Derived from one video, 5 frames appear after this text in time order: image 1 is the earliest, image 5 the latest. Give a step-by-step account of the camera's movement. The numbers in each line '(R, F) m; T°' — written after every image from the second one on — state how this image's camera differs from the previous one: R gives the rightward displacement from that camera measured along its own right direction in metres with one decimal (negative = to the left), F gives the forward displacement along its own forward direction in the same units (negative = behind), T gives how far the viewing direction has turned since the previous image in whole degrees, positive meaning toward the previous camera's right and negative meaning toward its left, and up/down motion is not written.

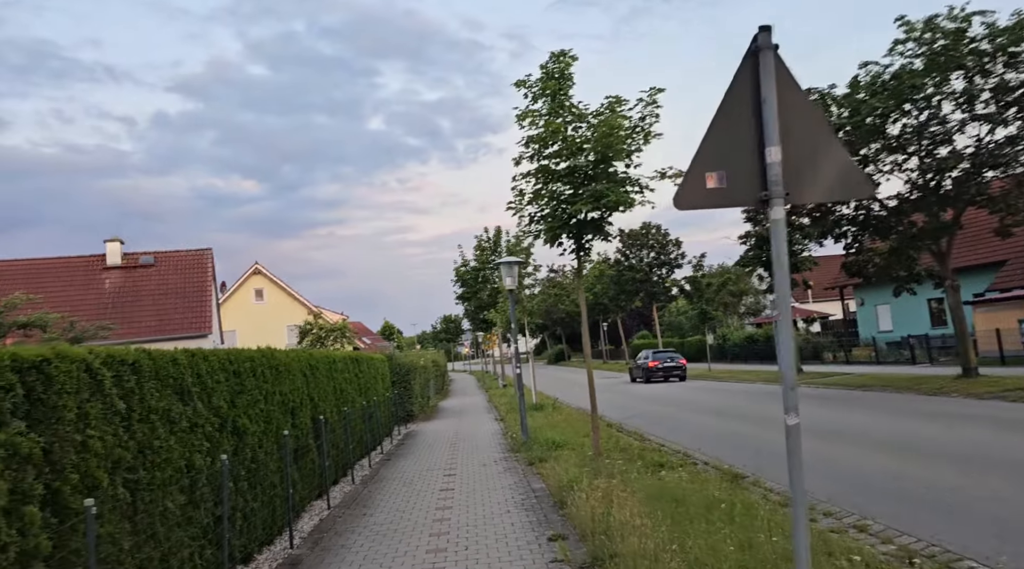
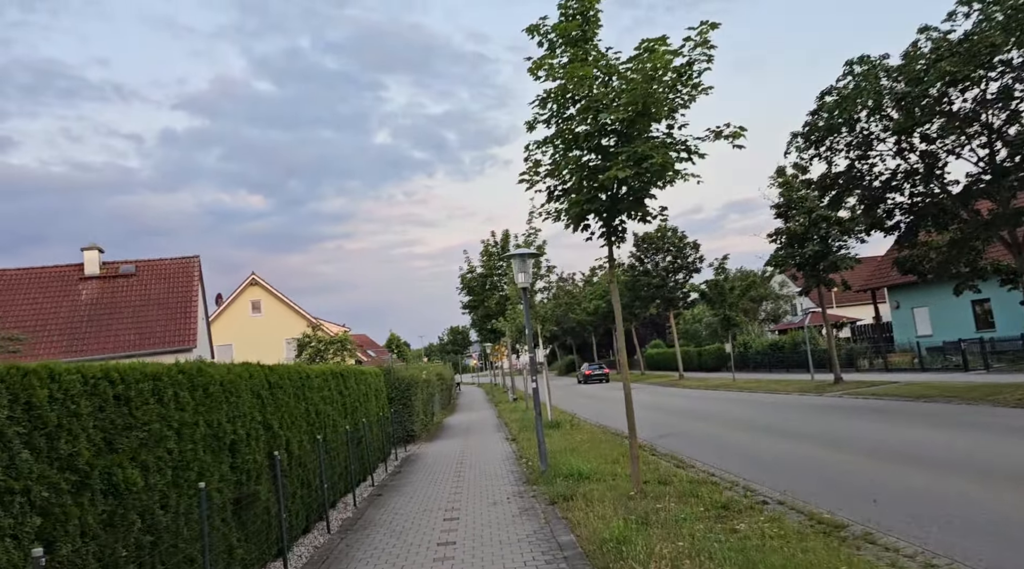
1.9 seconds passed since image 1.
(-0.1, +2.3) m; -1°
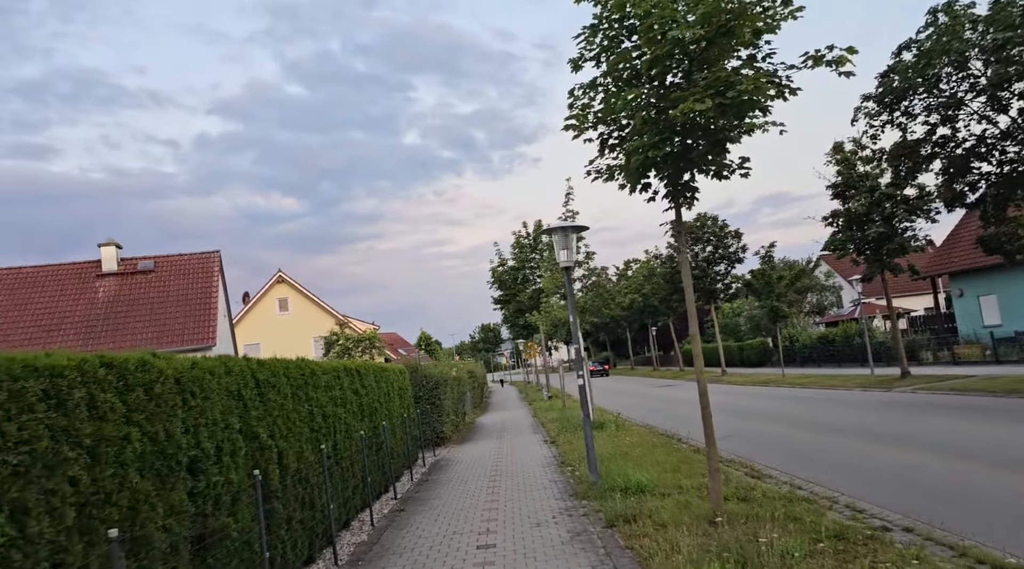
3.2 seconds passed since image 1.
(-0.1, +1.7) m; -2°
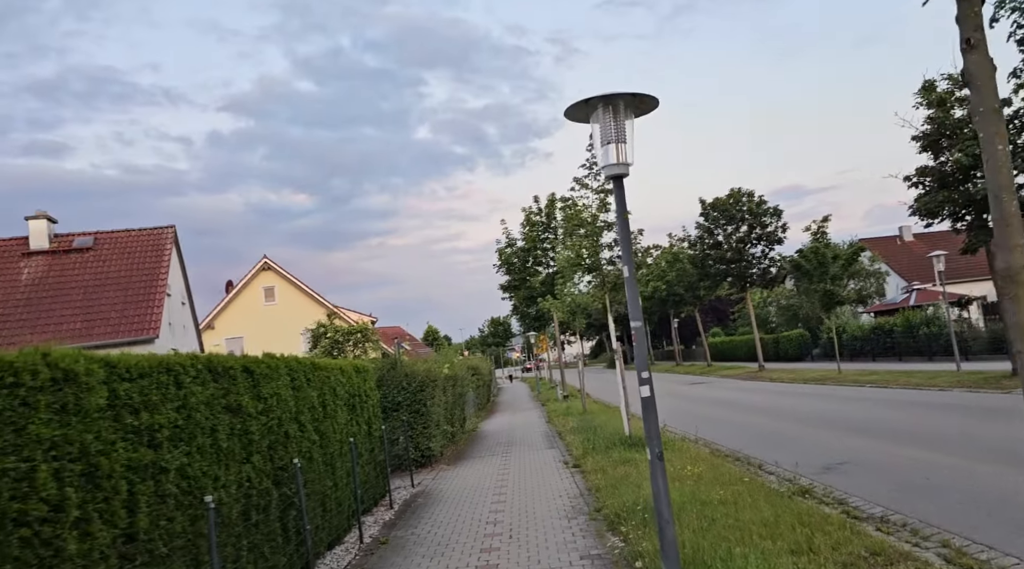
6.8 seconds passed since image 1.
(+0.1, +4.5) m; -1°
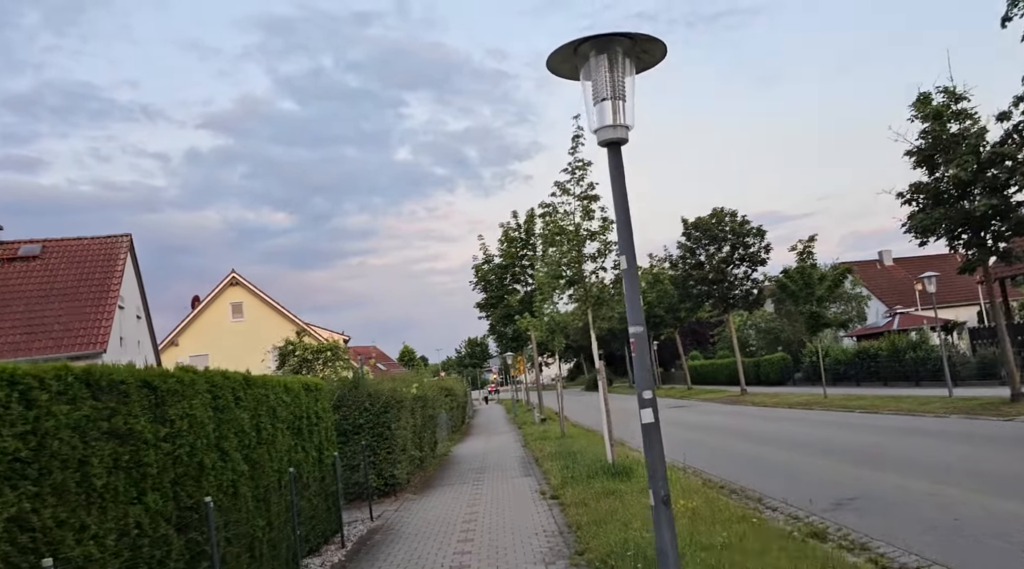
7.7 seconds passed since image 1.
(+0.1, +1.1) m; +2°
